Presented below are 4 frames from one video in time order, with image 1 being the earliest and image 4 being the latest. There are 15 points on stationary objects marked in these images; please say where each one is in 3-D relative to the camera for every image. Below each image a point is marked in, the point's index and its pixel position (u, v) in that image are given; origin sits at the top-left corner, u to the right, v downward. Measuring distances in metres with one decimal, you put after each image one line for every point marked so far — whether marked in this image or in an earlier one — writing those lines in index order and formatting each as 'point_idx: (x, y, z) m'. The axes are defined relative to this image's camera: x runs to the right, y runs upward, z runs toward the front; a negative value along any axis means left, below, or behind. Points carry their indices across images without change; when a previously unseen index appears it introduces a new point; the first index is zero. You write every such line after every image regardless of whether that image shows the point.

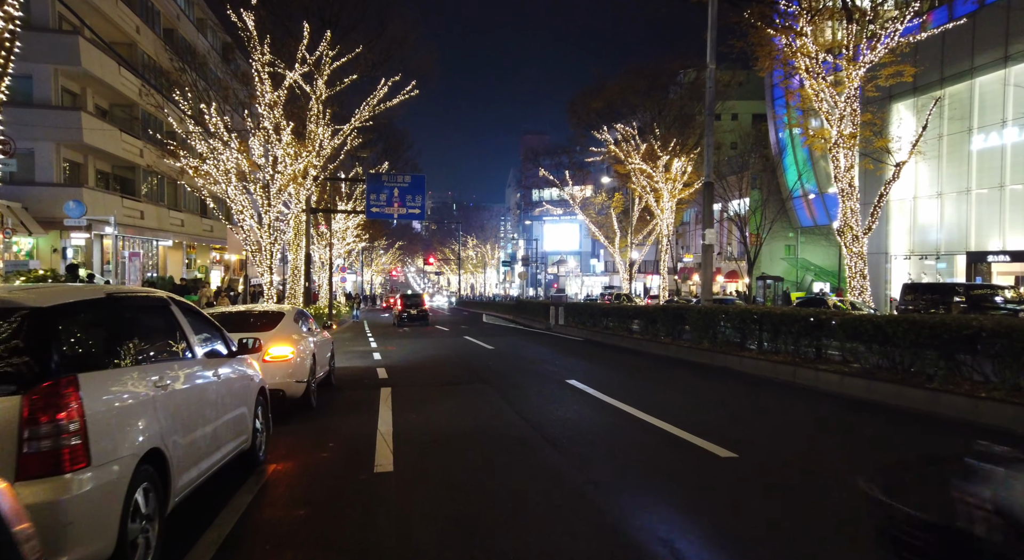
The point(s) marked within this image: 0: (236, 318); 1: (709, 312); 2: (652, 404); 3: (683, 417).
0: (-3.4, -0.5, +8.7) m
1: (+3.8, -0.6, +13.7) m
2: (+1.9, -1.7, +9.7) m
3: (+2.1, -1.7, +8.8) m
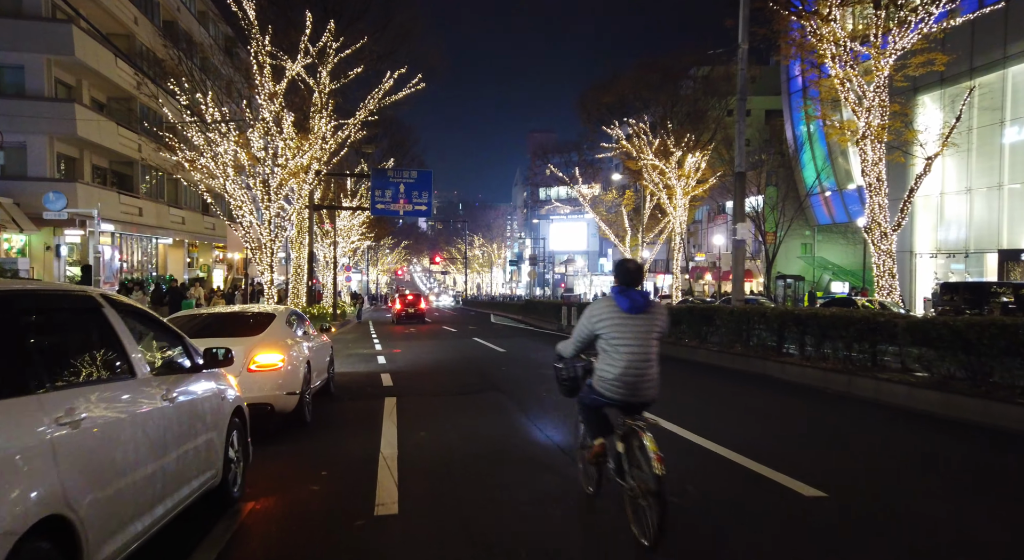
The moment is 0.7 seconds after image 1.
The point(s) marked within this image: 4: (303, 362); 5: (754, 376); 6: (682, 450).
0: (-3.2, -0.4, +7.8) m
1: (+4.0, -0.6, +12.6) m
2: (+2.2, -1.7, +8.7) m
3: (+2.3, -1.7, +7.8) m
4: (-2.1, -0.8, +7.2) m
5: (+3.9, -1.5, +11.4) m
6: (+1.7, -1.7, +6.9) m
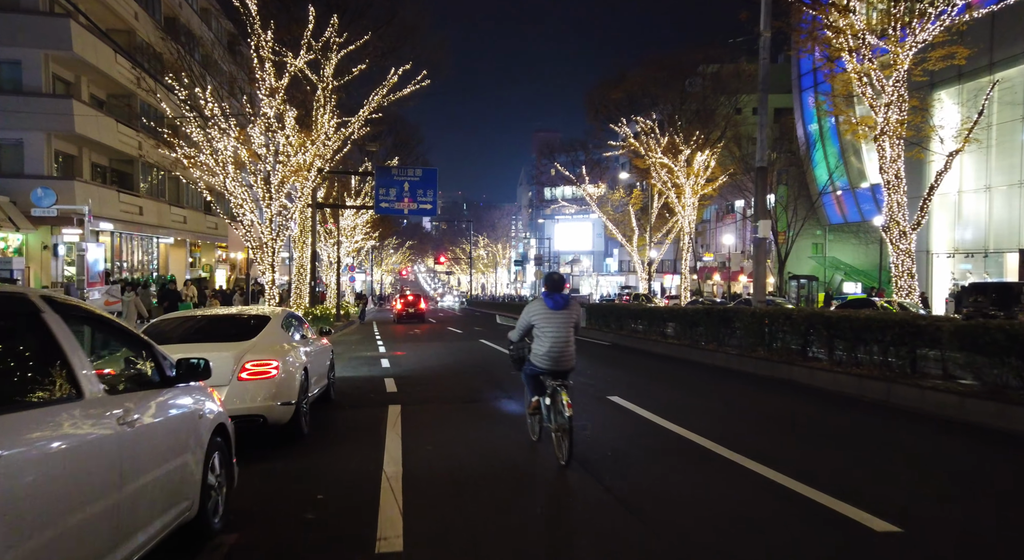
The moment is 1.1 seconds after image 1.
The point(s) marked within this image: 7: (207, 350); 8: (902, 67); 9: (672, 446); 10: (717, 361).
0: (-3.0, -0.4, +7.2) m
1: (+4.2, -0.6, +12.0) m
2: (+2.3, -1.7, +8.1) m
3: (+2.5, -1.7, +7.2) m
4: (-2.0, -0.8, +6.7) m
5: (+4.0, -1.5, +10.8) m
6: (+1.8, -1.7, +6.4) m
7: (-2.5, -0.6, +5.8) m
8: (+10.8, +5.9, +19.7) m
9: (+1.7, -1.7, +7.4) m
10: (+3.7, -1.5, +13.0) m
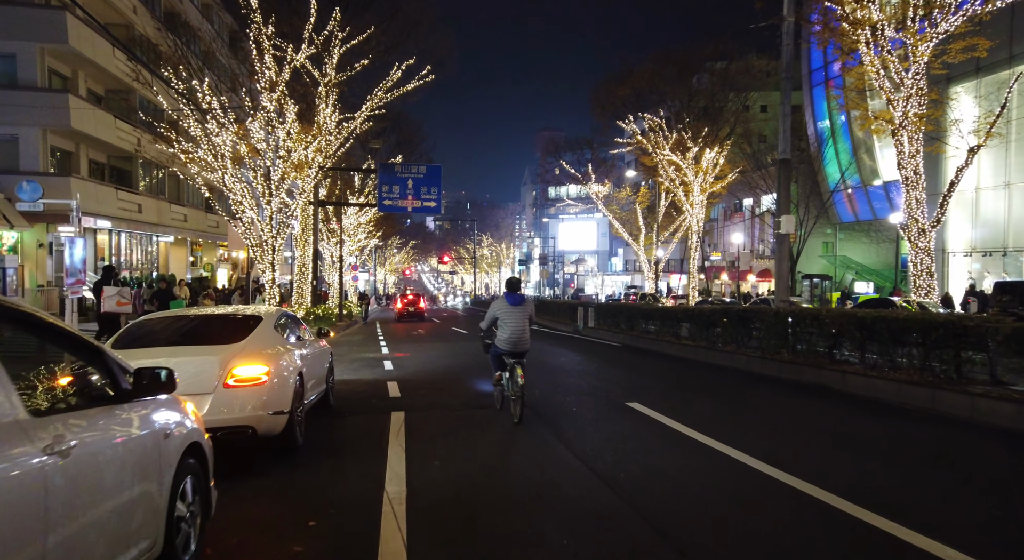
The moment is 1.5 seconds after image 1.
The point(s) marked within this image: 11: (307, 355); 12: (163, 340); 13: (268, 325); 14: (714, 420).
0: (-2.9, -0.4, +6.7) m
1: (+4.4, -0.6, +11.4) m
2: (+2.4, -1.7, +7.6) m
3: (+2.6, -1.7, +6.6) m
4: (-1.9, -0.8, +6.1) m
5: (+4.2, -1.5, +10.2) m
6: (+1.9, -1.7, +5.8) m
7: (-2.4, -0.6, +5.3) m
8: (+11.0, +5.9, +19.1) m
9: (+1.8, -1.7, +6.8) m
10: (+3.9, -1.4, +12.4) m
11: (-2.1, -0.8, +7.2) m
12: (-3.2, -0.5, +6.4) m
13: (-2.2, -0.4, +6.6) m
14: (+2.4, -1.7, +8.5) m
